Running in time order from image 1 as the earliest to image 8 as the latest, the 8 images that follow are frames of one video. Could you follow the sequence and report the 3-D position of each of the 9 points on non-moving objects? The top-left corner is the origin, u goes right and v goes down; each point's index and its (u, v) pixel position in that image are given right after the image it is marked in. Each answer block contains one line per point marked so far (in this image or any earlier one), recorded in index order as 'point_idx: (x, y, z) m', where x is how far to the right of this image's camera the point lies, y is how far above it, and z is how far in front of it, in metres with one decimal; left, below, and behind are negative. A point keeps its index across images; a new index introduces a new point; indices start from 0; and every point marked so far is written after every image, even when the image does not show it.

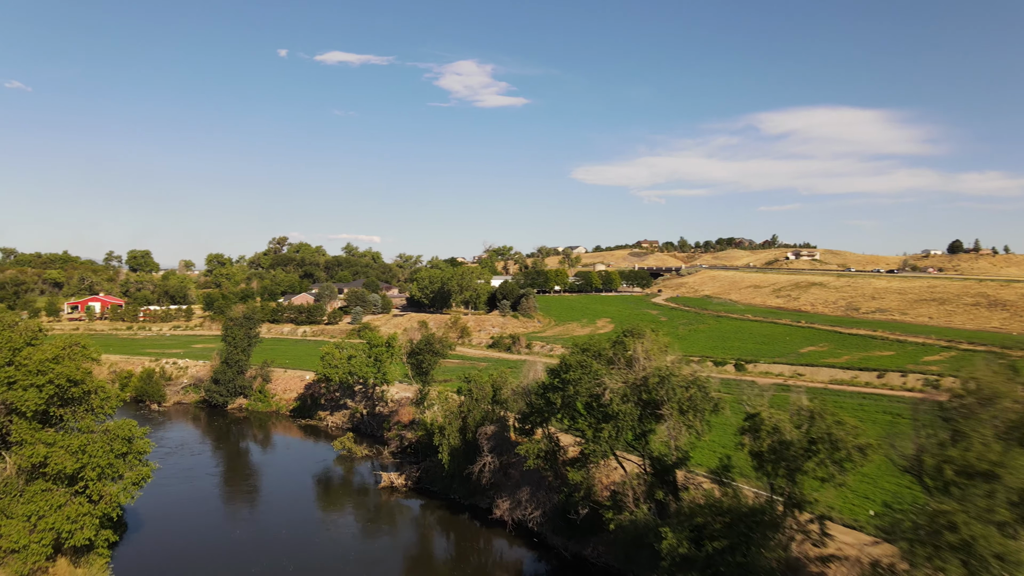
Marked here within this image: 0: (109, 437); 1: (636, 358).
0: (-8.0, -3.0, +14.5) m
1: (+2.6, -1.5, +15.3) m
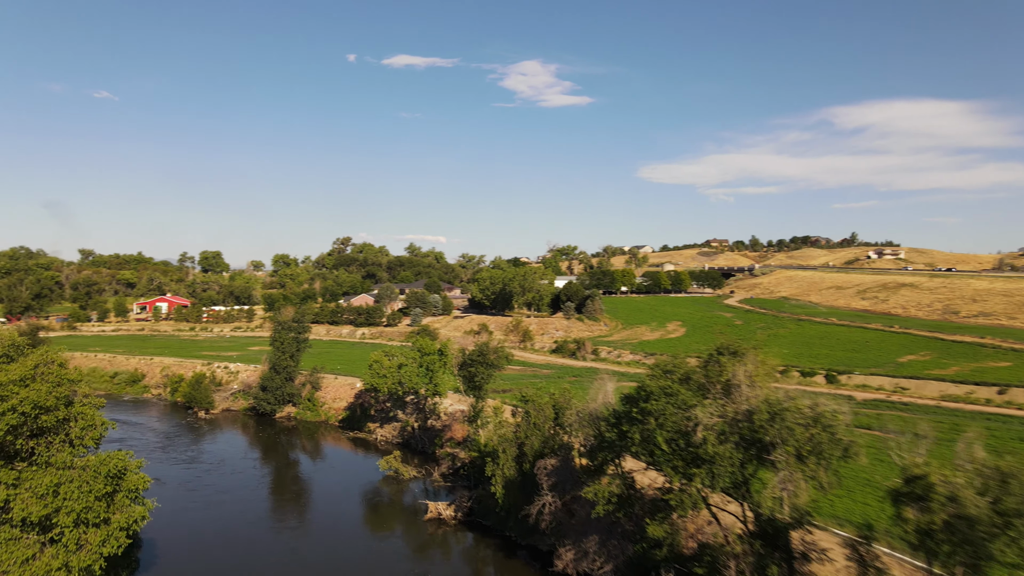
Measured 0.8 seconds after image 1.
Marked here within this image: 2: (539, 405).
0: (-6.9, -3.1, +12.1) m
1: (+3.7, -1.6, +11.9) m
2: (+0.7, -2.9, +18.2) m
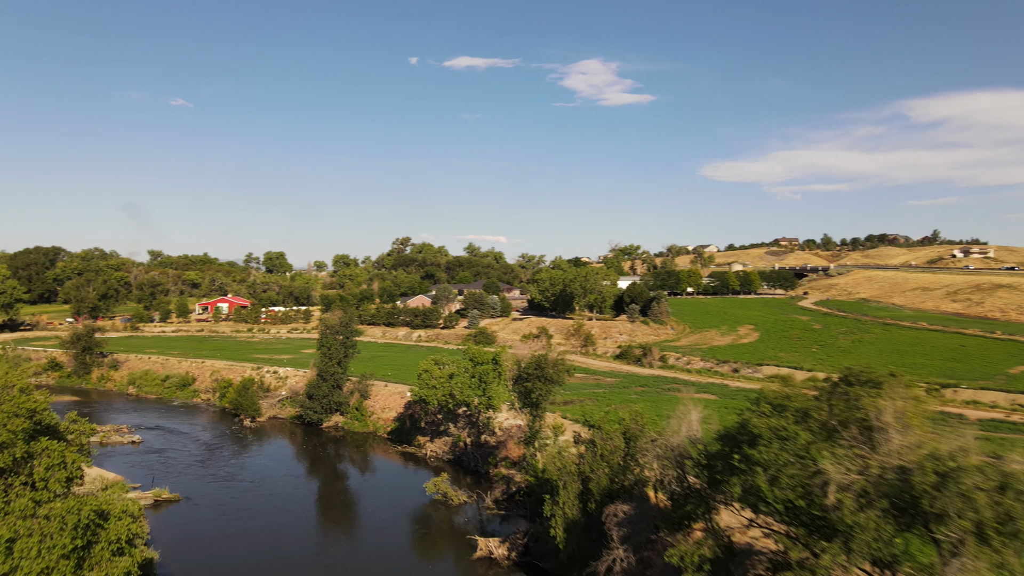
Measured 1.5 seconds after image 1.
0: (-6.1, -3.2, +9.9) m
1: (+4.5, -1.7, +8.8) m
2: (+2.0, -3.0, +15.3) m
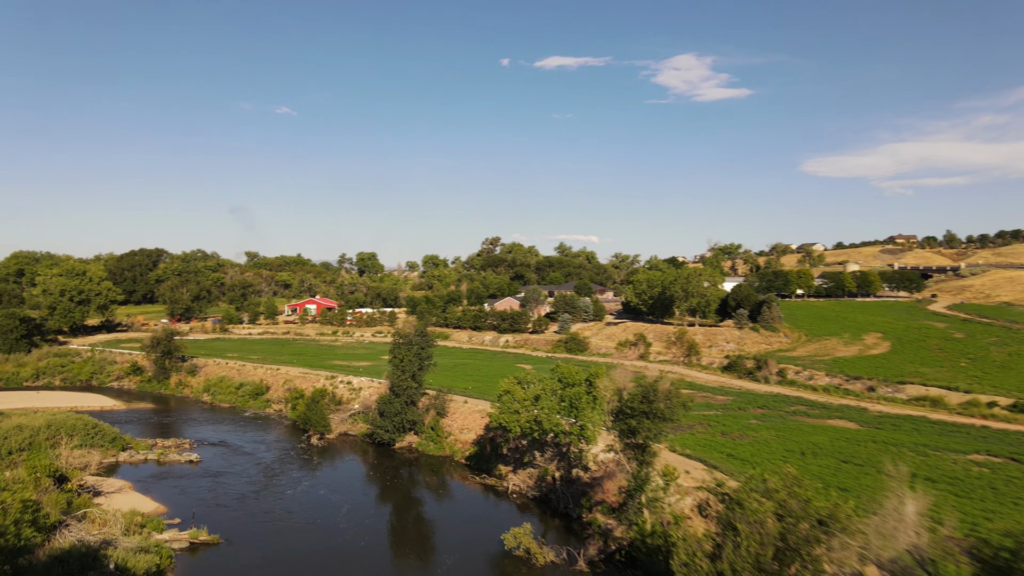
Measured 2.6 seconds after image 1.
0: (-5.2, -3.4, +6.2) m
1: (+5.2, -1.9, +3.9) m
2: (+3.5, -3.2, +10.7) m
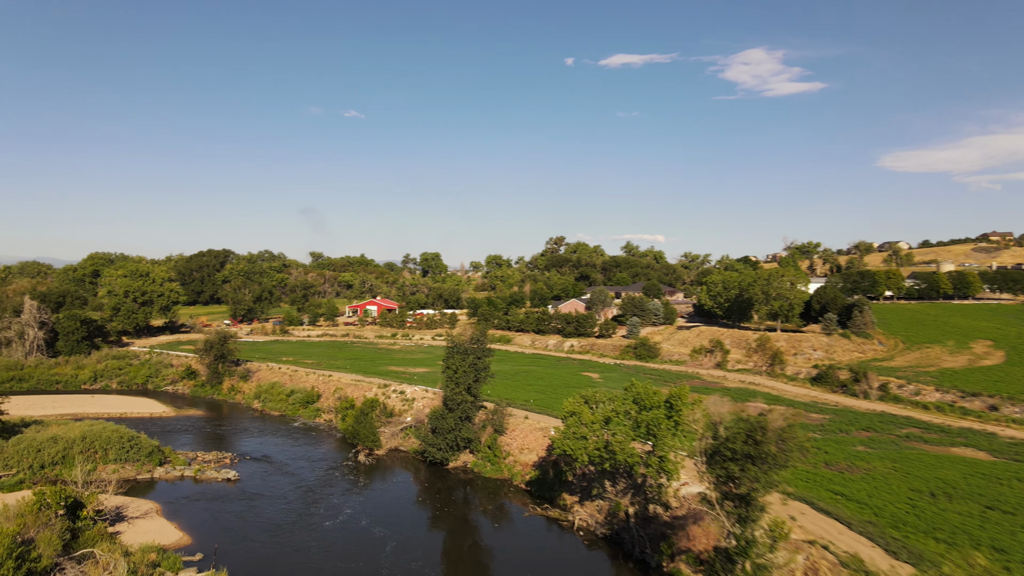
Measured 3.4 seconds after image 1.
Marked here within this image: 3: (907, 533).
0: (-4.8, -3.5, +3.5) m
1: (+5.3, -2.1, +0.3) m
2: (+4.2, -3.4, +7.2) m
3: (+8.6, -5.3, +15.9) m
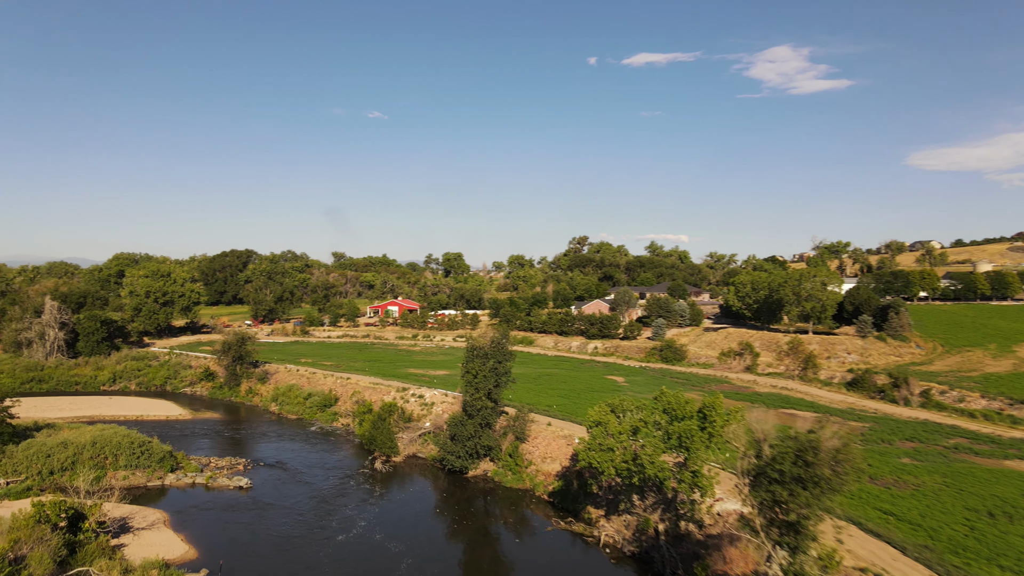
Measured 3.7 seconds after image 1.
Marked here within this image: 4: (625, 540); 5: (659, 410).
0: (-4.8, -3.6, +2.5) m
1: (+5.2, -2.1, -1.0) m
2: (+4.4, -3.4, +5.9) m
3: (+9.0, -5.4, +14.5) m
4: (+3.1, -6.8, +20.0) m
5: (+3.8, -3.2, +18.9) m
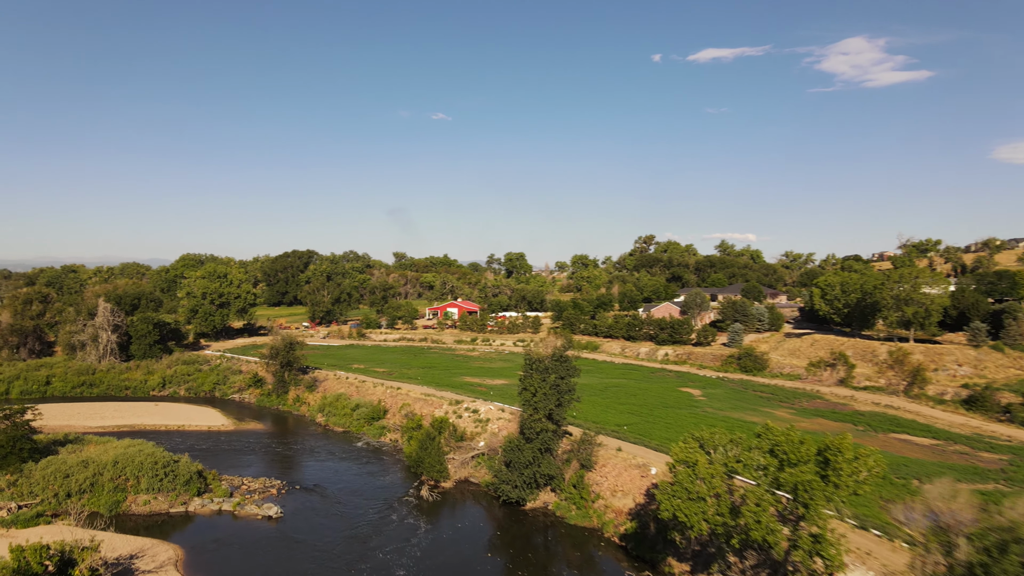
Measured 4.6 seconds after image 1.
0: (-4.8, -3.7, -0.6) m
1: (+4.9, -2.3, -5.0) m
2: (+4.6, -3.6, +1.9) m
3: (+10.0, -5.5, +10.1) m
4: (+4.5, -7.0, +16.1) m
5: (+5.2, -3.3, +14.9) m
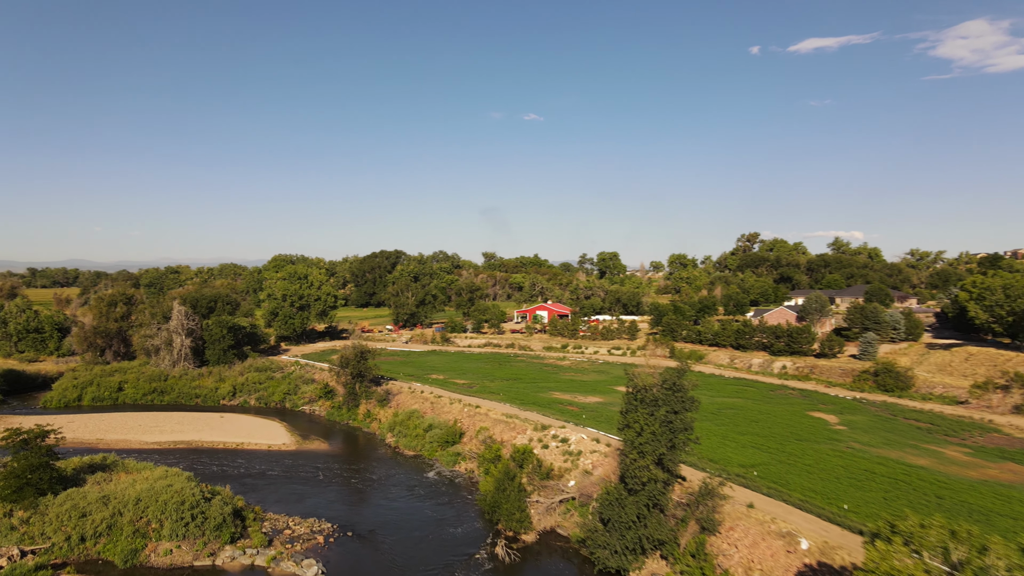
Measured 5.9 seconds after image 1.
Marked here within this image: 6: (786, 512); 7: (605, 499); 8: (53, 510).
0: (-5.3, -3.9, -5.1) m
1: (+3.7, -2.5, -10.6) m
2: (+4.4, -3.8, -3.7) m
3: (+10.7, -5.7, +3.8) m
4: (+6.0, -7.2, +10.4) m
5: (+6.5, -3.5, +9.1) m
6: (+6.9, -5.6, +18.4) m
7: (+2.4, -5.3, +18.6) m
8: (-12.5, -6.0, +19.9) m
